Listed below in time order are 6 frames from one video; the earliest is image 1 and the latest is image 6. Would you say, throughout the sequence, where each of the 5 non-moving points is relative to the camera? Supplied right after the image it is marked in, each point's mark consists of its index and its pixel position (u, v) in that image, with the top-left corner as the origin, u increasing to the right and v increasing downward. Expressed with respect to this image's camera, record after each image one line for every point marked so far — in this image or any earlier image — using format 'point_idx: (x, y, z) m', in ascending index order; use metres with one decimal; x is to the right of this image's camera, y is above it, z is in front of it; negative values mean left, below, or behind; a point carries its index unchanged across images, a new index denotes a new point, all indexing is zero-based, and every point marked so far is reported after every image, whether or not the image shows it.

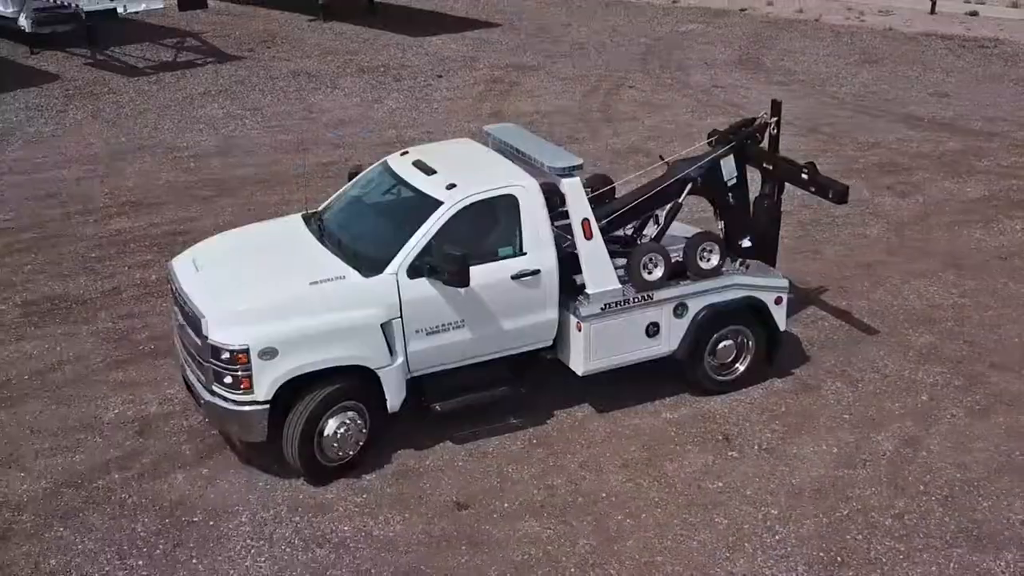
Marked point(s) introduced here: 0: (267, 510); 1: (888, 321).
0: (-1.7, -1.5, +7.3) m
1: (+3.2, -0.3, +9.0) m
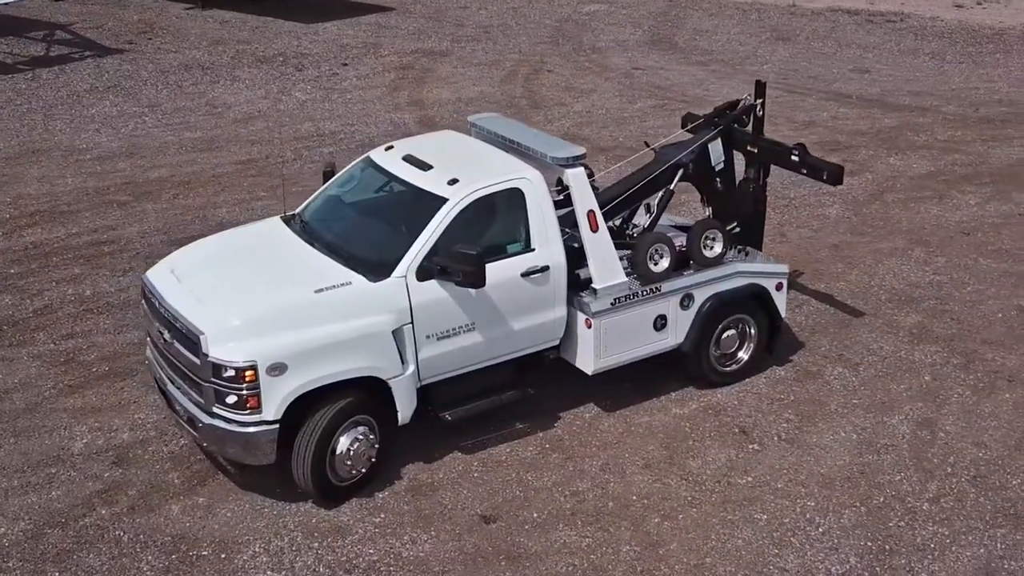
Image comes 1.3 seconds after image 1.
0: (-1.5, -1.6, +6.9) m
1: (+3.1, -0.1, +9.1) m
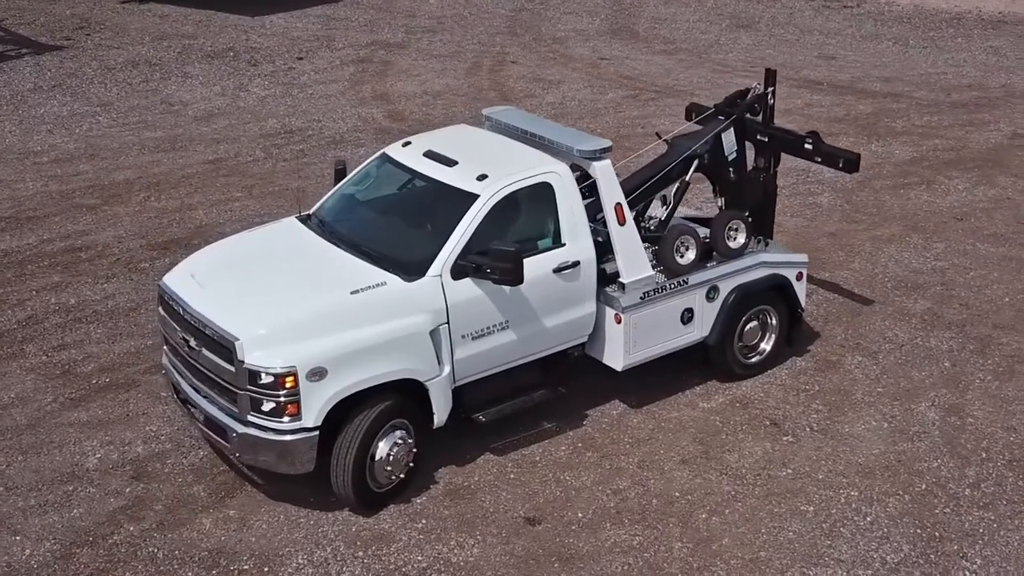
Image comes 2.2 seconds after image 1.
0: (-1.2, -1.7, +6.9) m
1: (+3.2, 0.0, +9.3) m
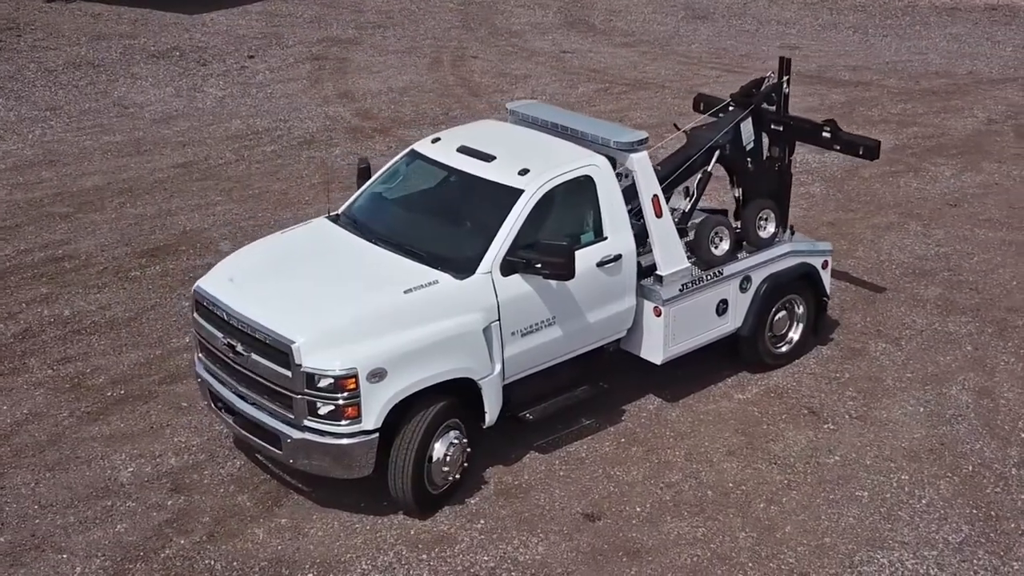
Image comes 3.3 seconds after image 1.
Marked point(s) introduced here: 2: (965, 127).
0: (-0.8, -1.7, +6.9) m
1: (+3.4, +0.1, +9.6) m
2: (+5.8, +2.1, +13.7) m
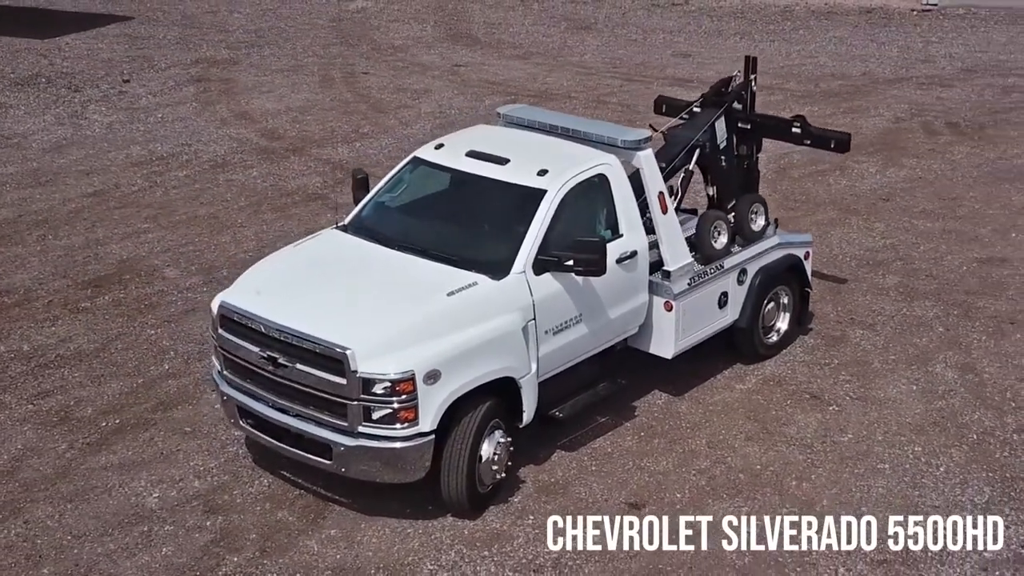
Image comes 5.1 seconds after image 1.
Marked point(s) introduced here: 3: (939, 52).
0: (-0.4, -1.8, +7.3) m
1: (+3.3, +0.2, +10.4) m
2: (+5.1, +2.3, +14.8) m
3: (+7.8, +4.3, +19.4) m
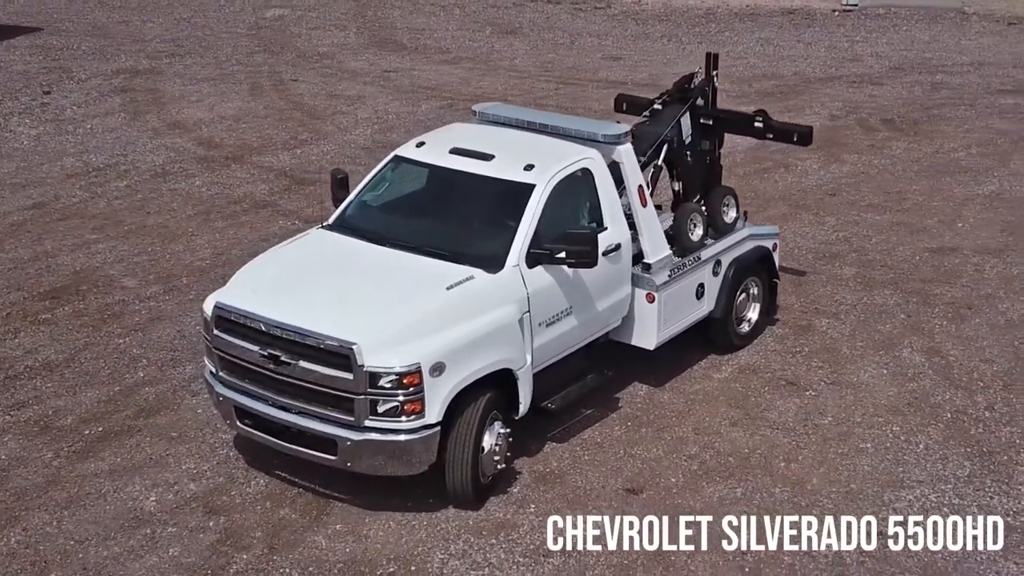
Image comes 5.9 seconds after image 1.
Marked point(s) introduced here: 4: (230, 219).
0: (-0.4, -1.8, +7.5) m
1: (+3.0, +0.4, +11.0) m
2: (+4.4, +2.4, +15.5) m
3: (+6.7, +4.5, +20.3) m
4: (-4.6, +1.1, +17.1) m
